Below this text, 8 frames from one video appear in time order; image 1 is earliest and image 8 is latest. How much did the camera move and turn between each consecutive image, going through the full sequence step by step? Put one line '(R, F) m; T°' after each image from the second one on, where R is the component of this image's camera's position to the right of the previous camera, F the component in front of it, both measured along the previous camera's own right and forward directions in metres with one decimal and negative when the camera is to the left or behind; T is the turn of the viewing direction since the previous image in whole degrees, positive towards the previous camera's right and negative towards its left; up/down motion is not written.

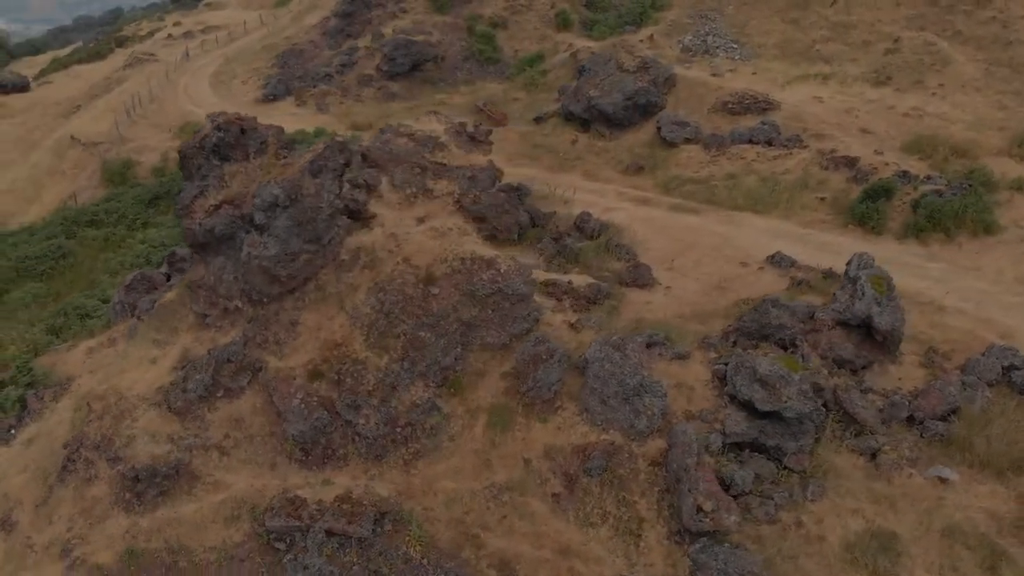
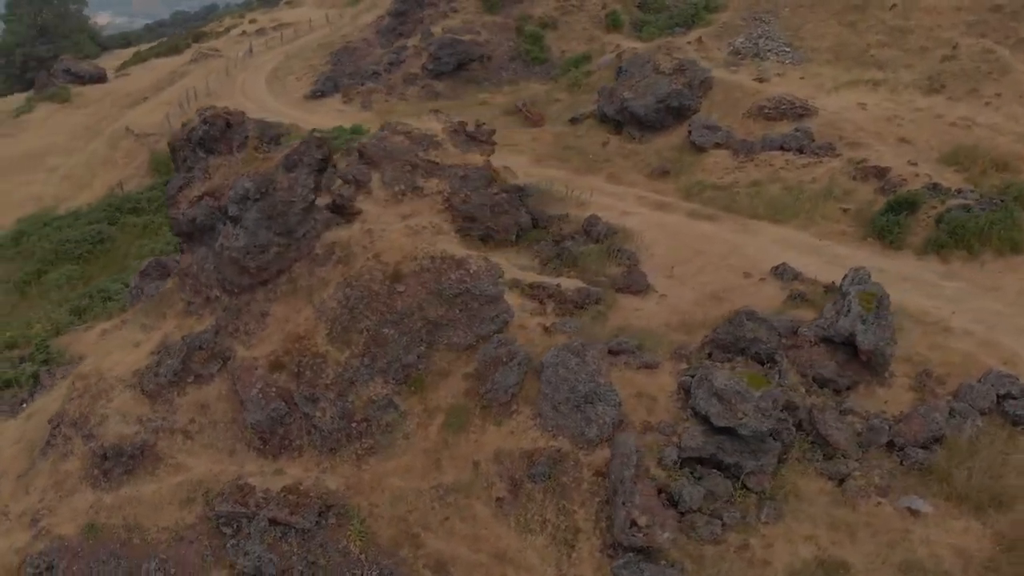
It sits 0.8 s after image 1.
(+2.0, +0.2) m; -6°
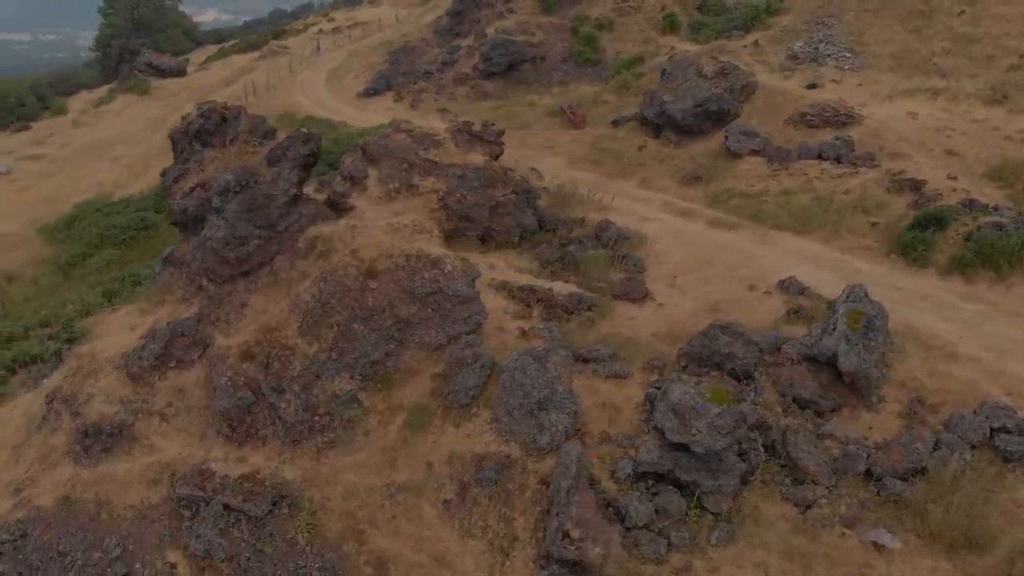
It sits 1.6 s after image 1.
(+2.0, +0.2) m; -6°
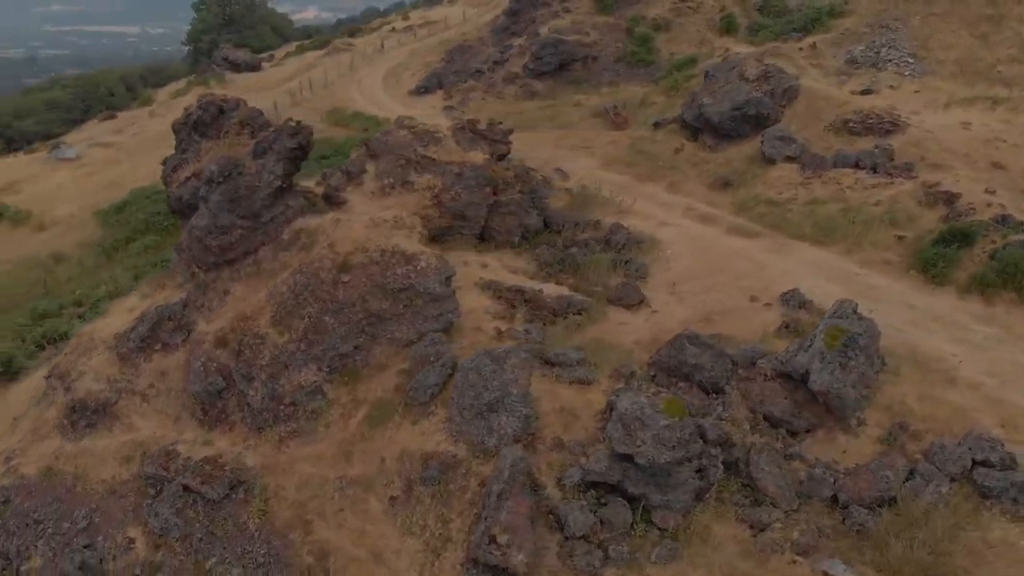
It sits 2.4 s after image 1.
(+2.0, +0.3) m; -6°
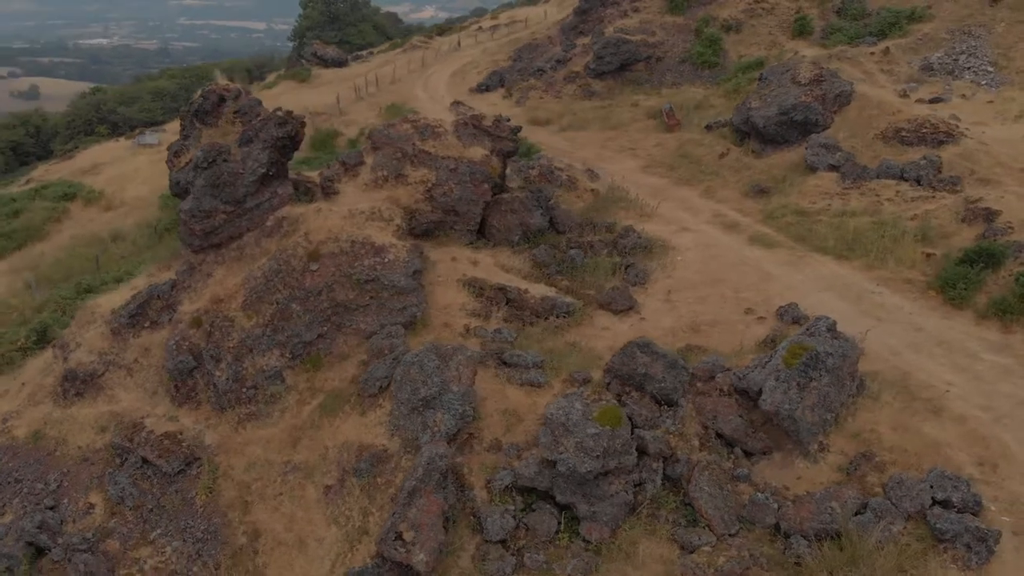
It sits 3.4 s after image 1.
(+2.5, +0.4) m; -7°
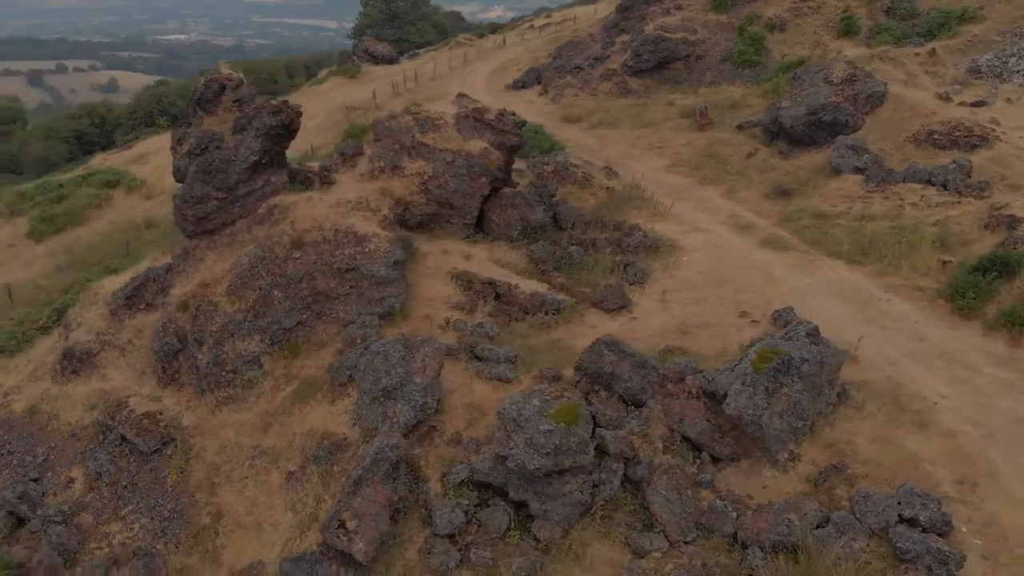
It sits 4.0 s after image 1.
(+1.5, +0.2) m; -4°
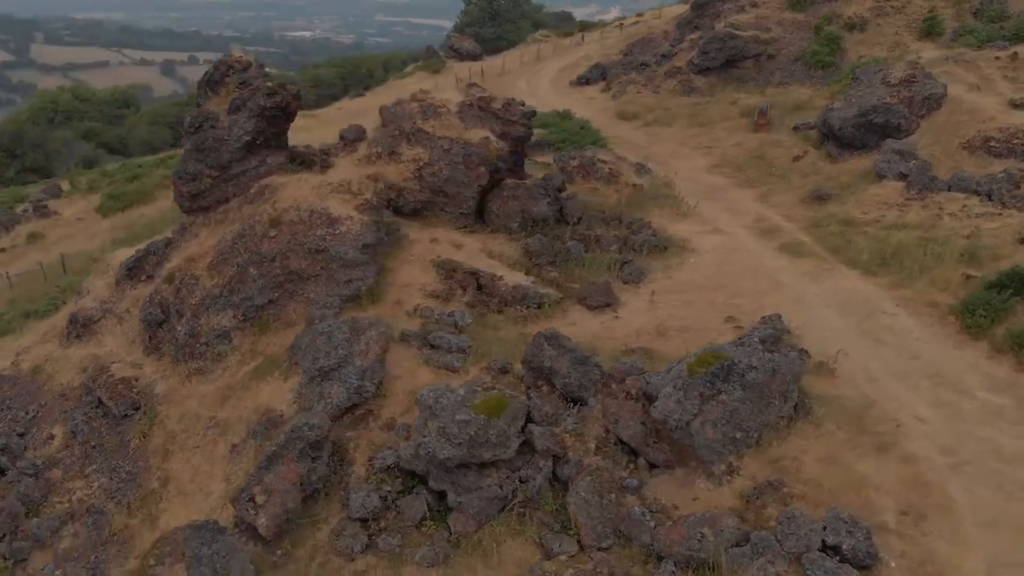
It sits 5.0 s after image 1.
(+2.5, +0.5) m; -7°
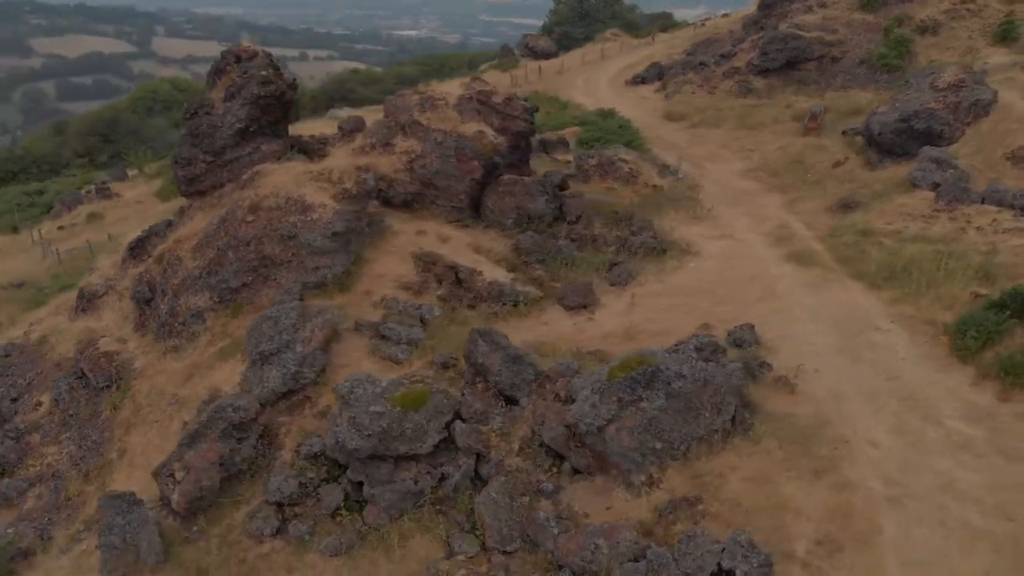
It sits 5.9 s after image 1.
(+2.4, +0.4) m; -7°
